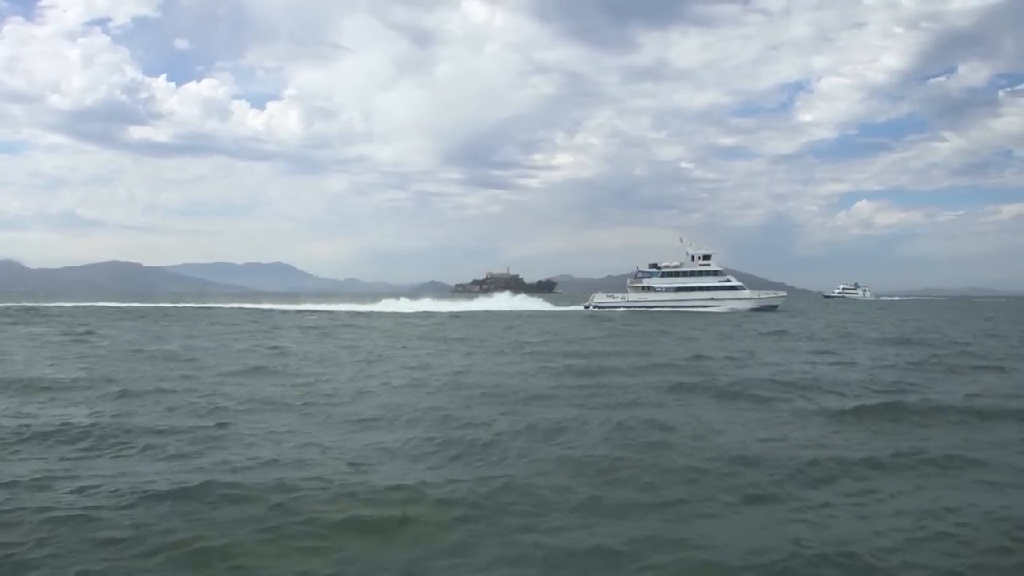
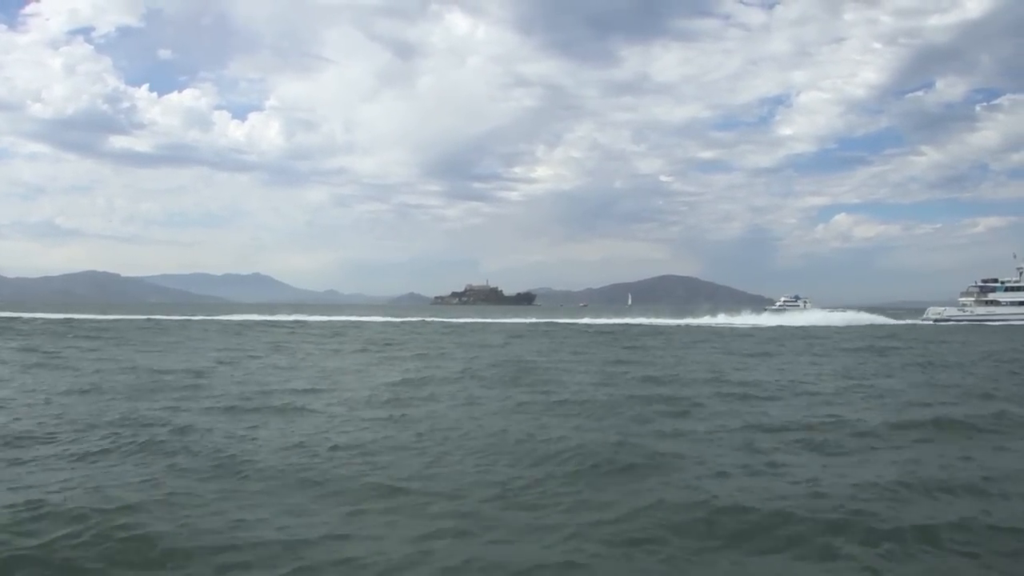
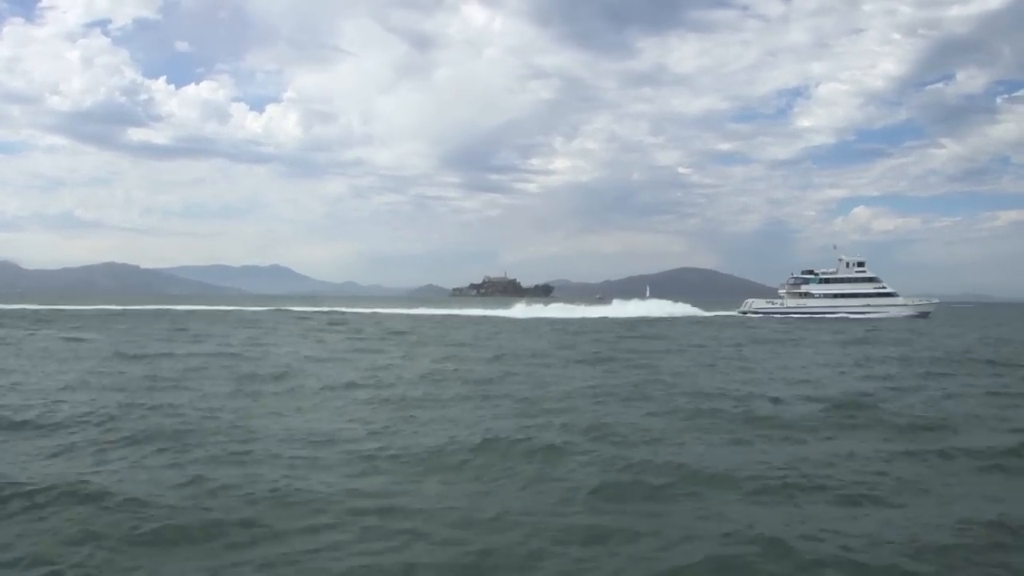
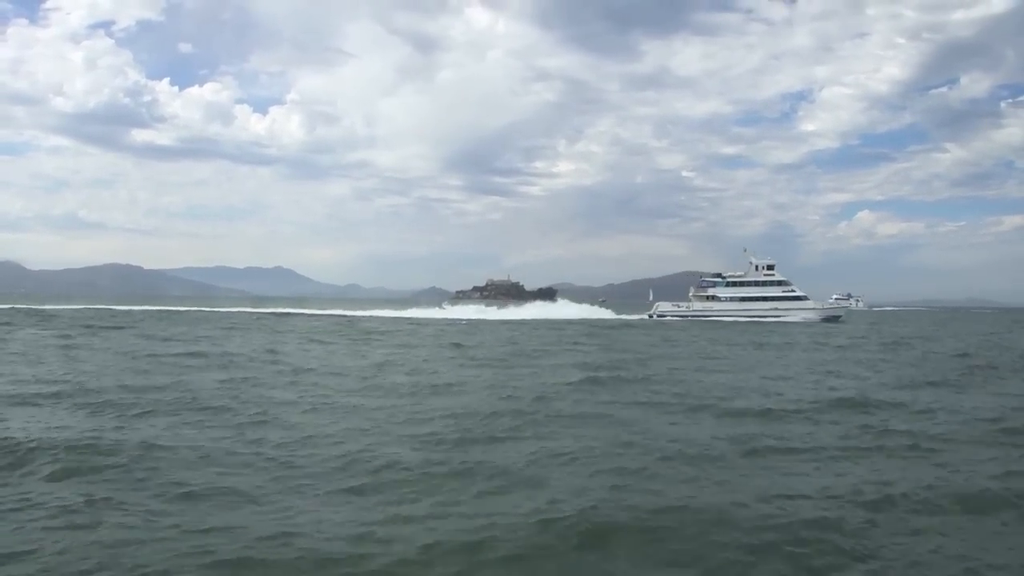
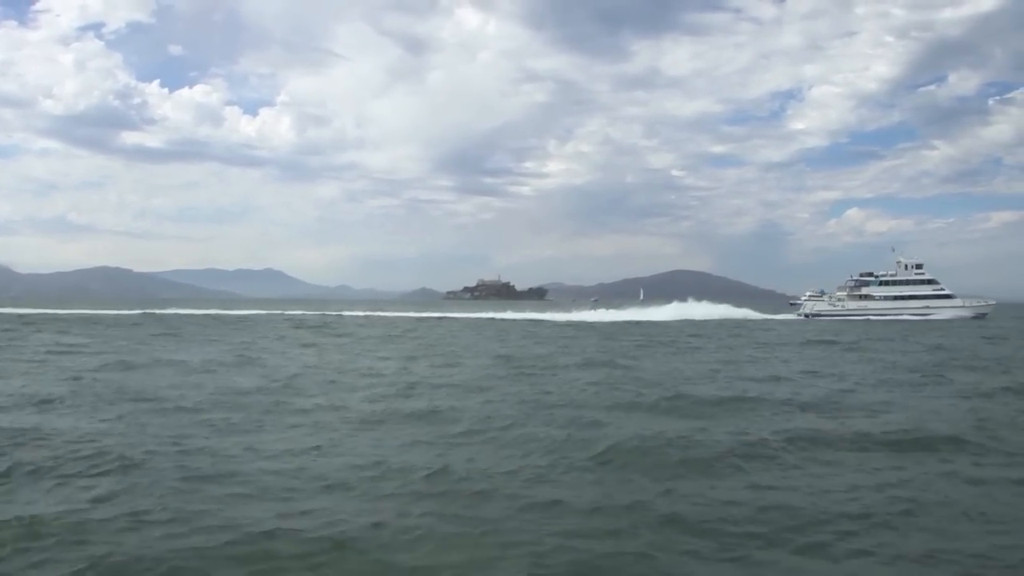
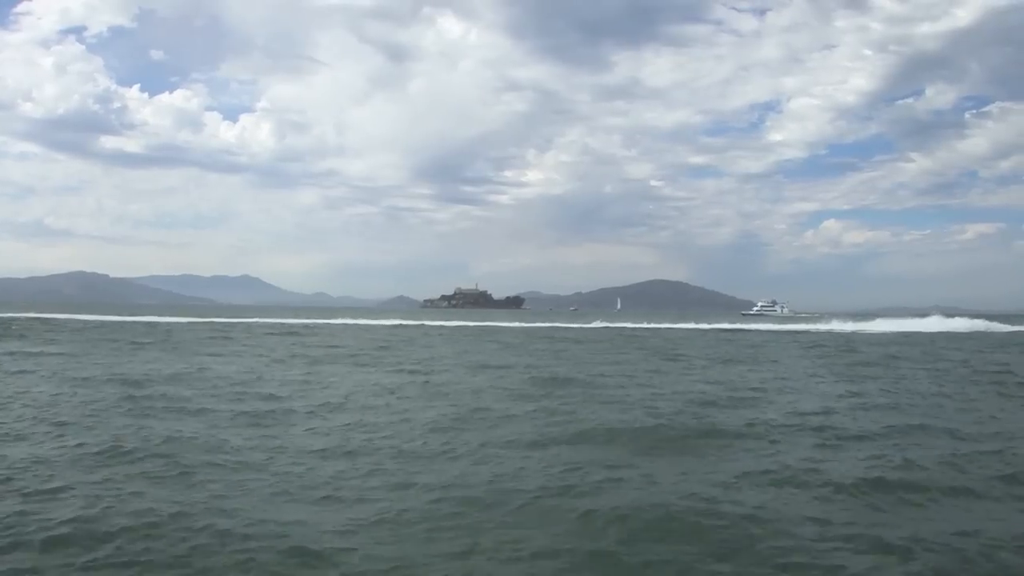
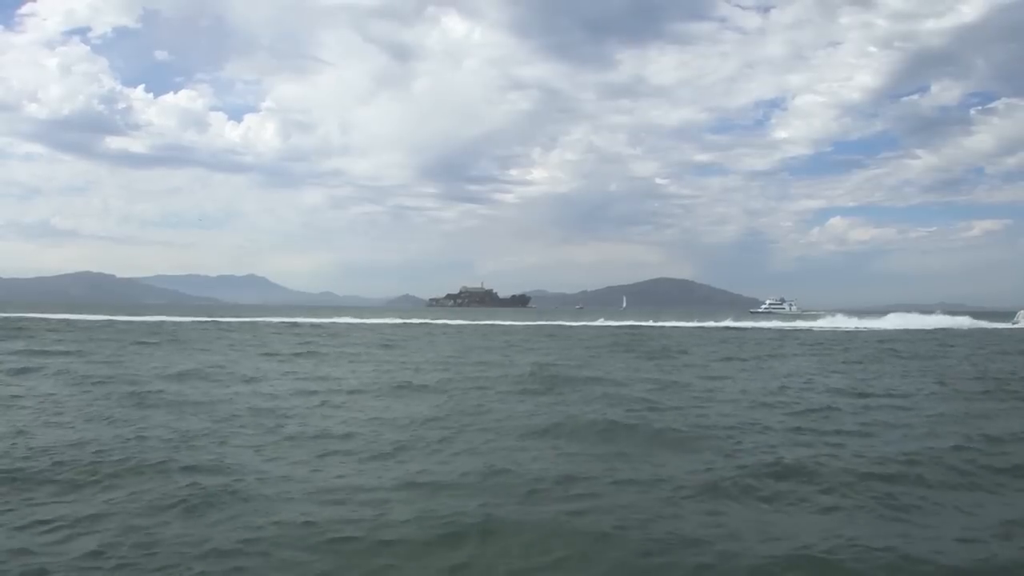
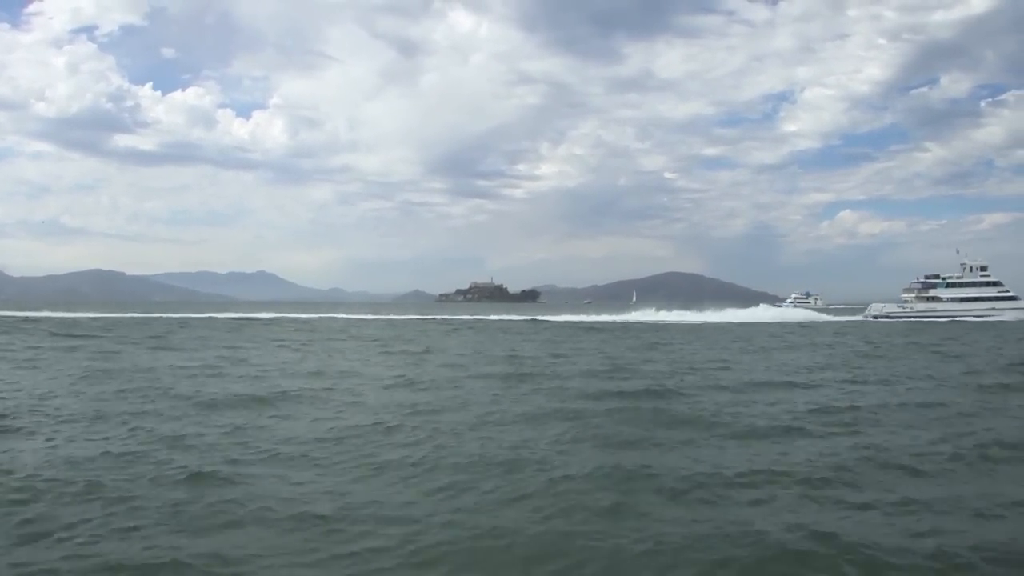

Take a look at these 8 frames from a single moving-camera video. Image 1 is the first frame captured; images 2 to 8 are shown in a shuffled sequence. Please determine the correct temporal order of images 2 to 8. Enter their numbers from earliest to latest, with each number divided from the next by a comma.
4, 3, 5, 8, 2, 7, 6
